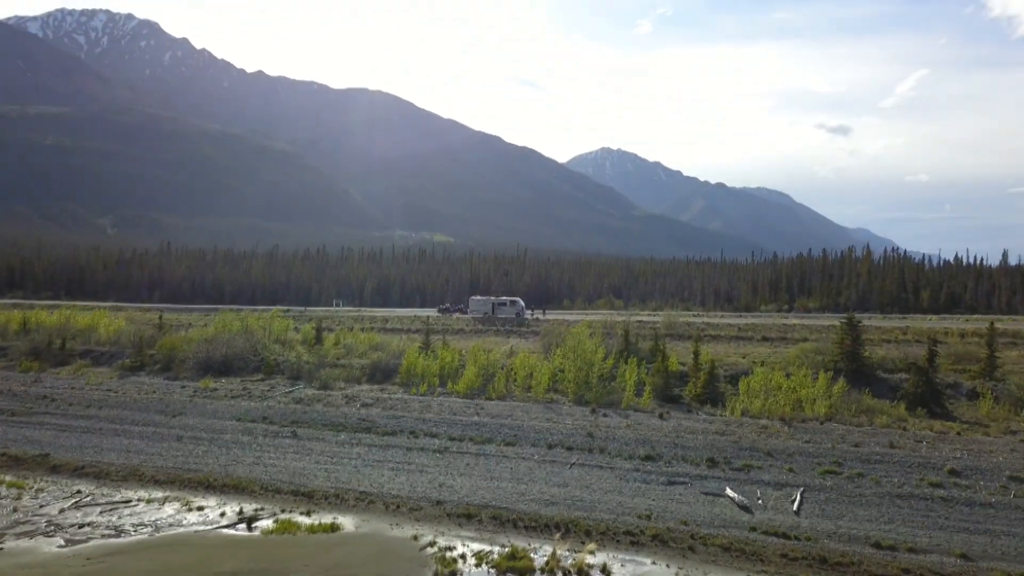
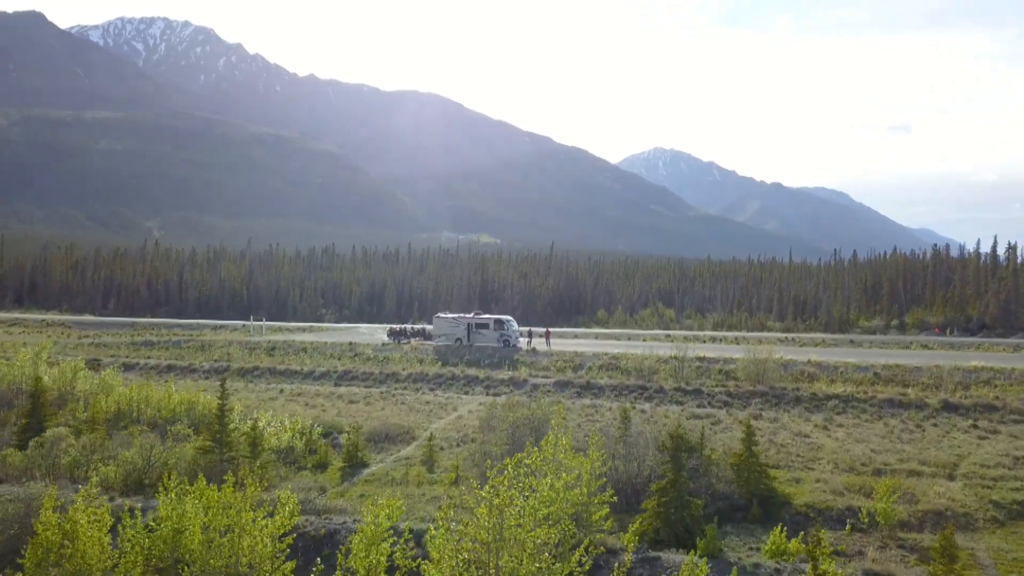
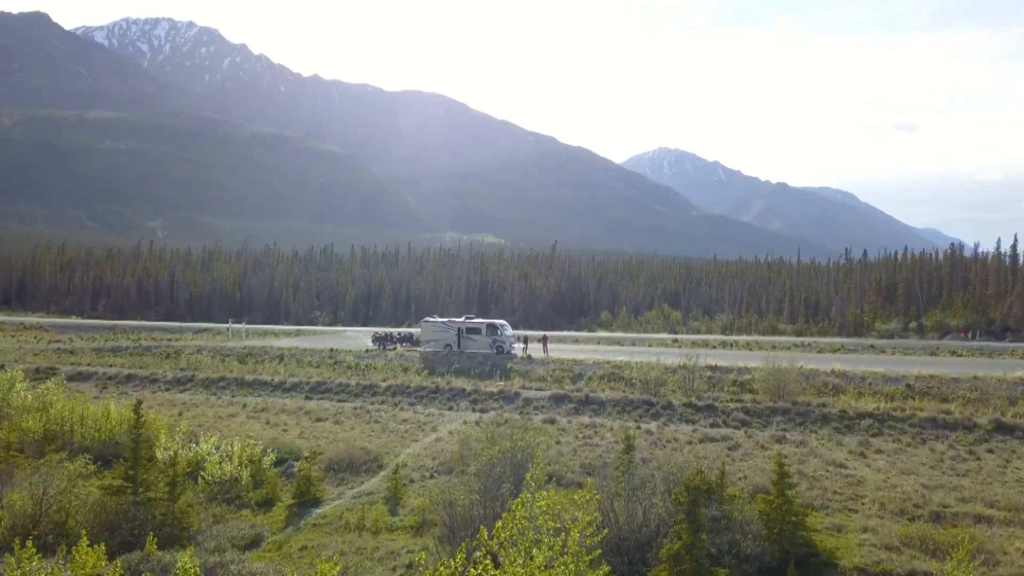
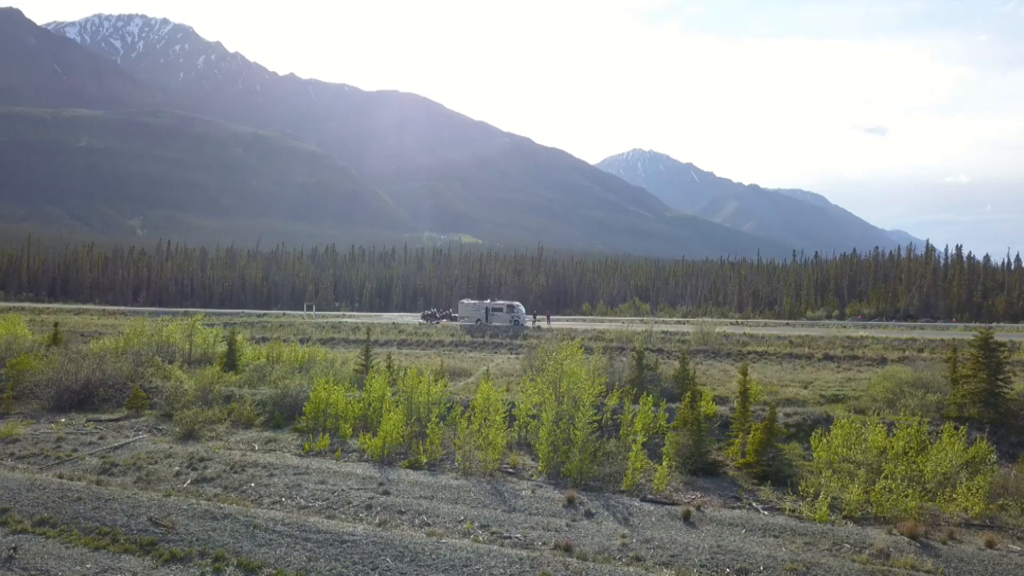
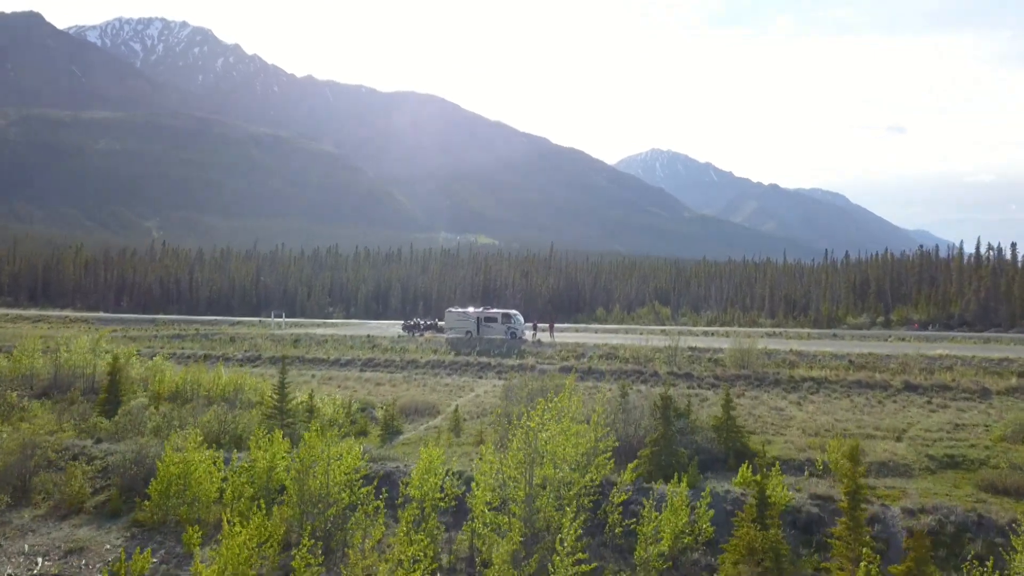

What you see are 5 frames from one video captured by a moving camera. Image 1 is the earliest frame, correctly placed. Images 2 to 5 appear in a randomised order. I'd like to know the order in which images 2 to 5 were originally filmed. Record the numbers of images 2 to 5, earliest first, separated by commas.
4, 5, 2, 3
